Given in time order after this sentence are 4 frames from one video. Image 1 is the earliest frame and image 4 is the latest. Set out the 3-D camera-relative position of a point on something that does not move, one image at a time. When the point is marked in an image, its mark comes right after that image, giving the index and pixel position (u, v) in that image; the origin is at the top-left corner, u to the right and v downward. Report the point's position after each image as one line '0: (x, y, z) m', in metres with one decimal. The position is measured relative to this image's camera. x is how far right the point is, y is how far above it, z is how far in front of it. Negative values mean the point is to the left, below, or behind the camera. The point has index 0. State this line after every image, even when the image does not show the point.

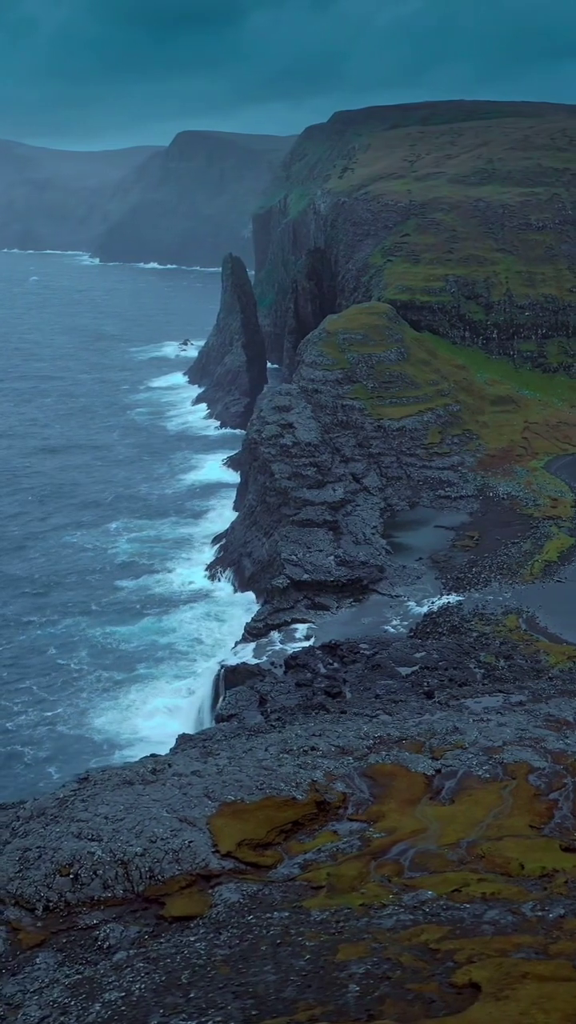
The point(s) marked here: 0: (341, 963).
0: (+0.9, -7.9, +15.8) m
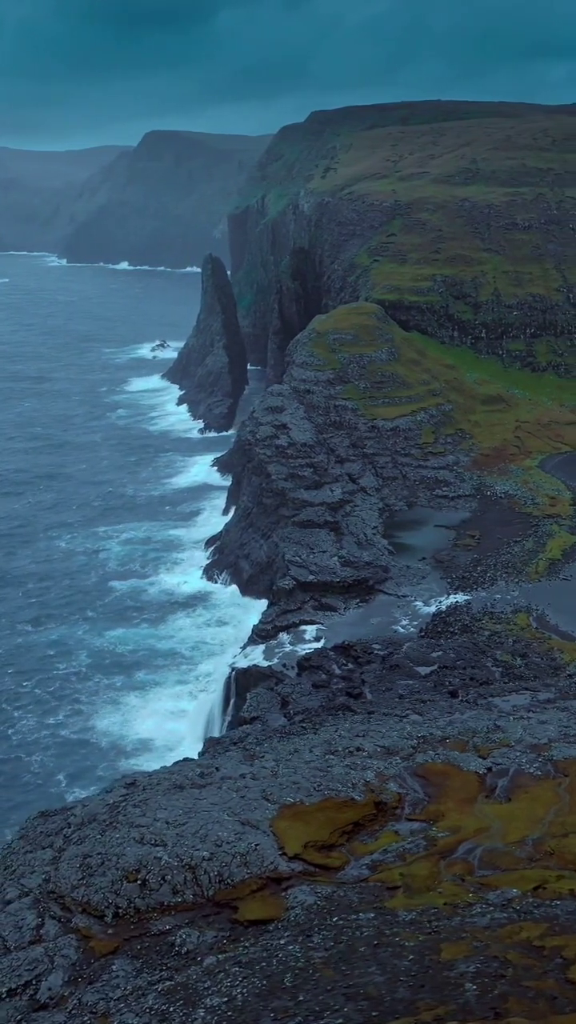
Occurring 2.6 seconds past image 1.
0: (+2.8, -7.9, +15.9) m
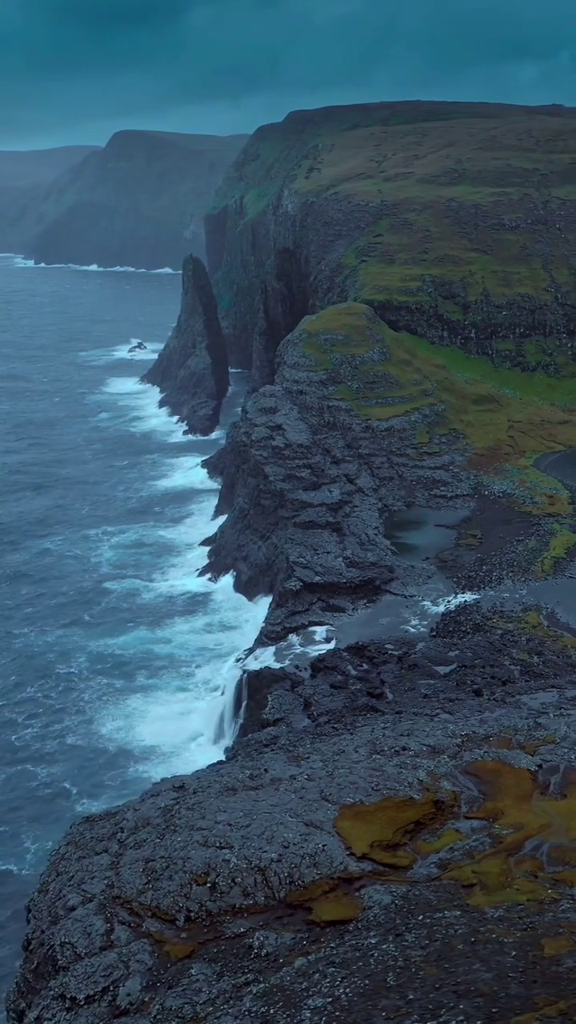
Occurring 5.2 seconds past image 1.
0: (+4.7, -7.9, +16.0) m
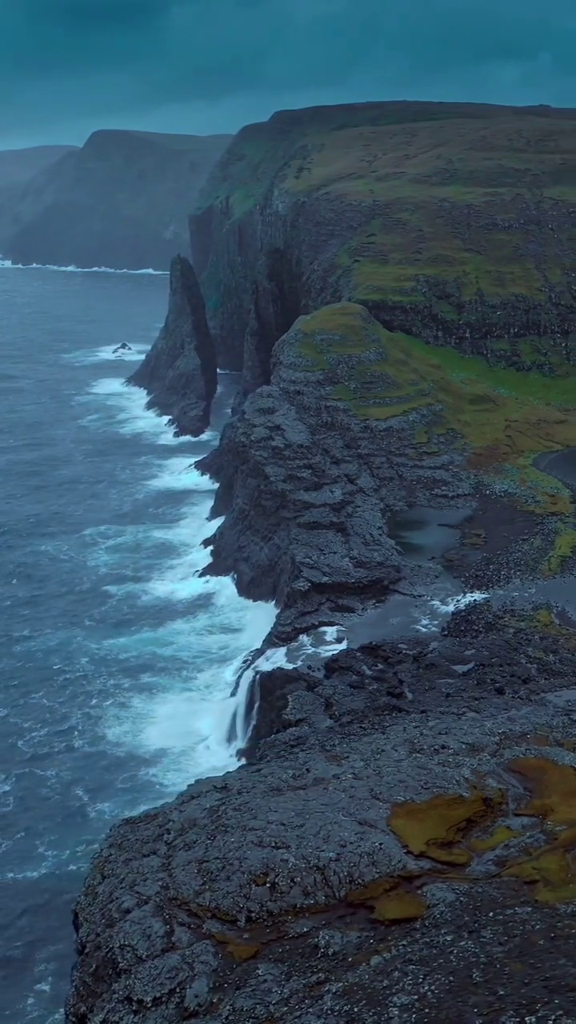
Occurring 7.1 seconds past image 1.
0: (+6.3, -7.9, +16.2) m
